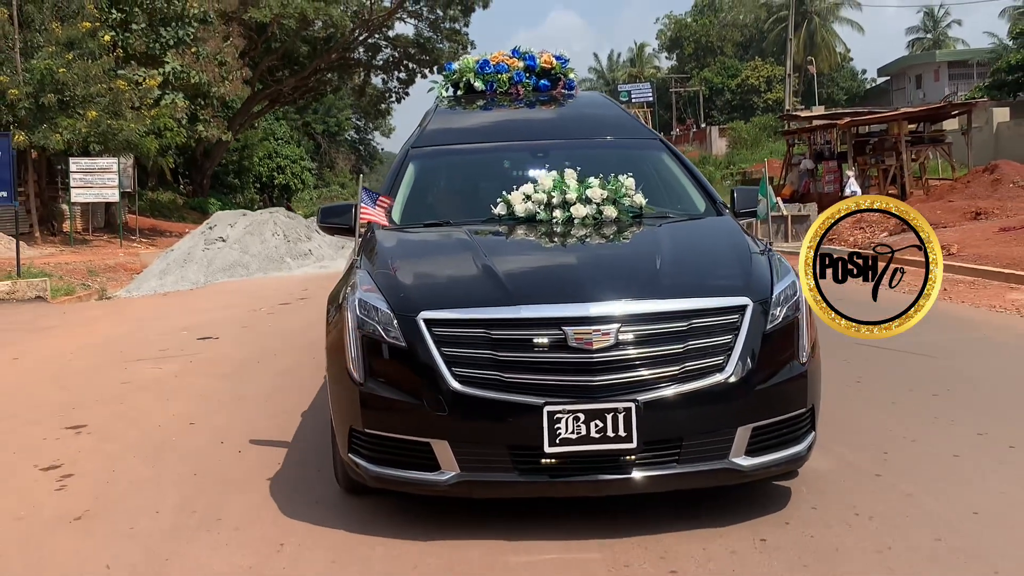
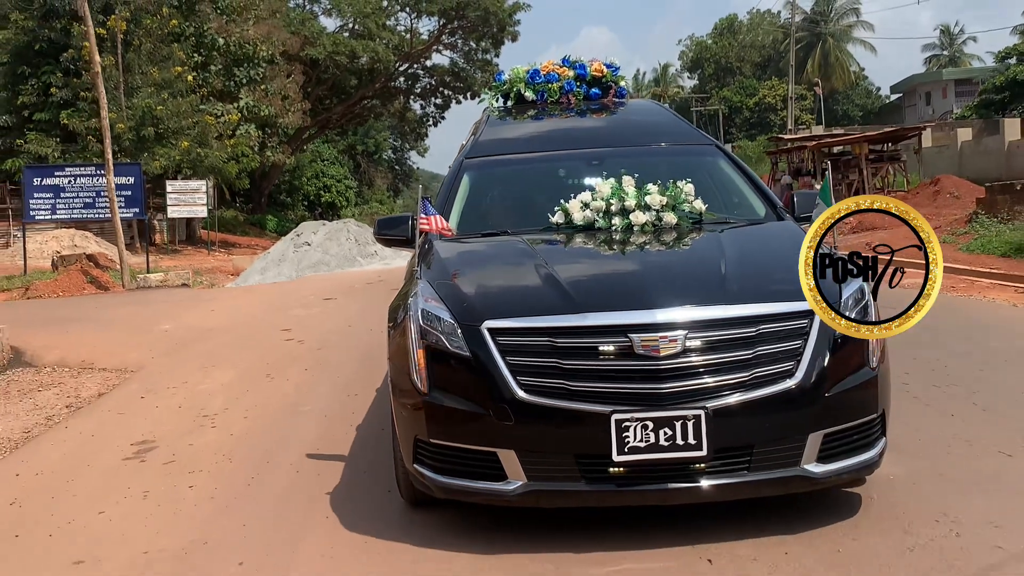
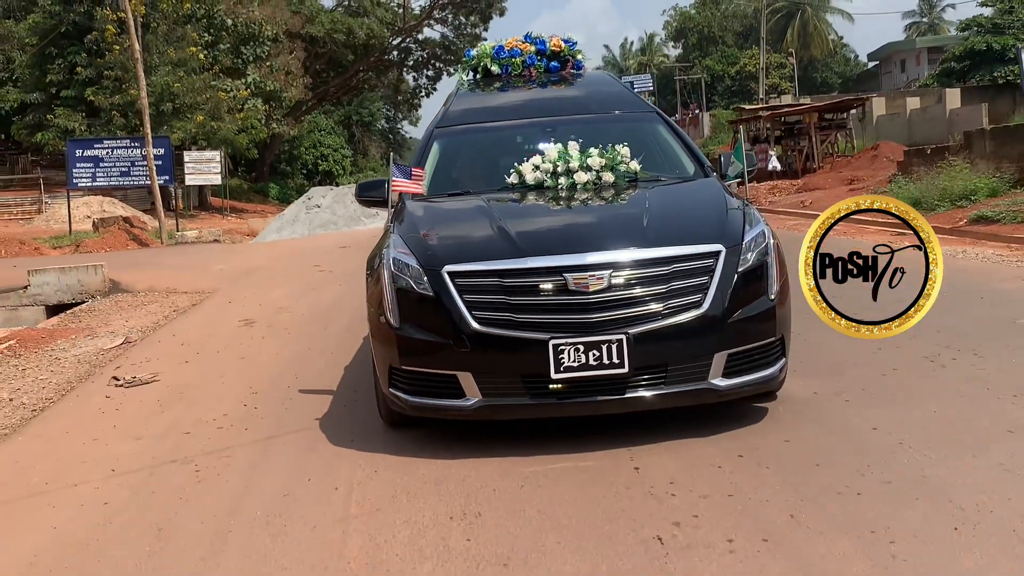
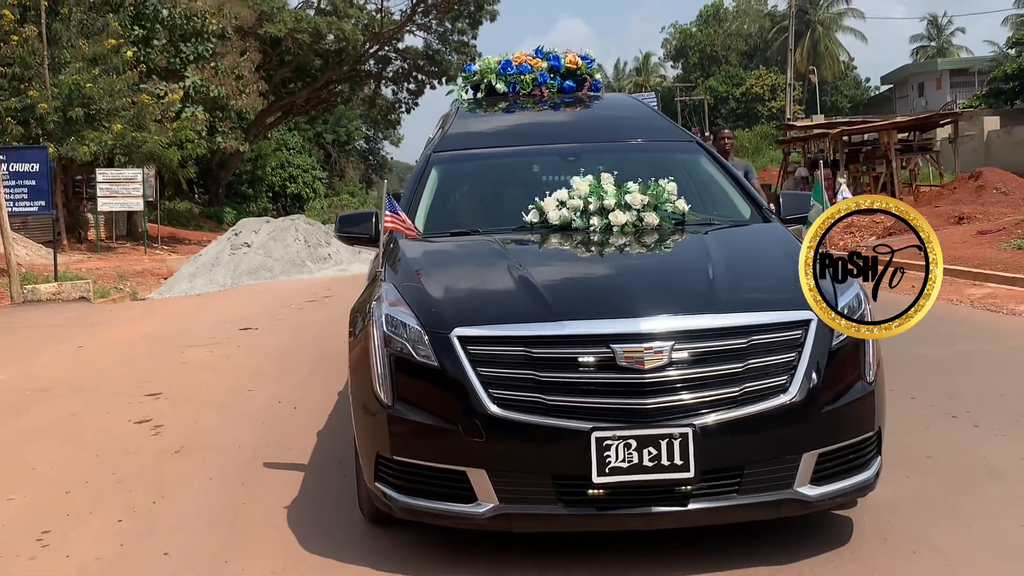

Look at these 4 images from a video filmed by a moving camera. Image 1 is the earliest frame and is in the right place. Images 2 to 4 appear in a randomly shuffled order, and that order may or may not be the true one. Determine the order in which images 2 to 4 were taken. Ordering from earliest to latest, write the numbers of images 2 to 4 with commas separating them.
4, 2, 3
